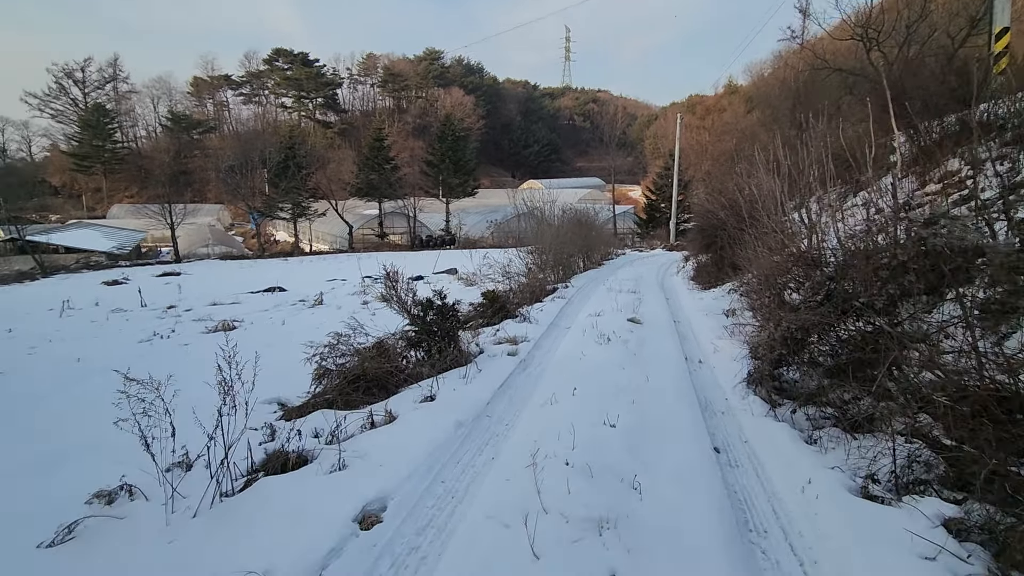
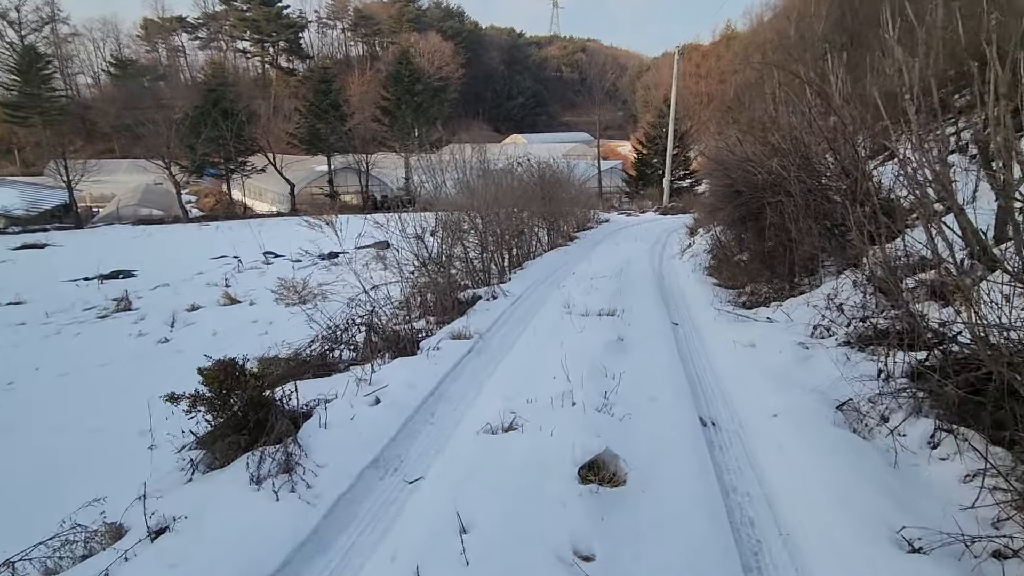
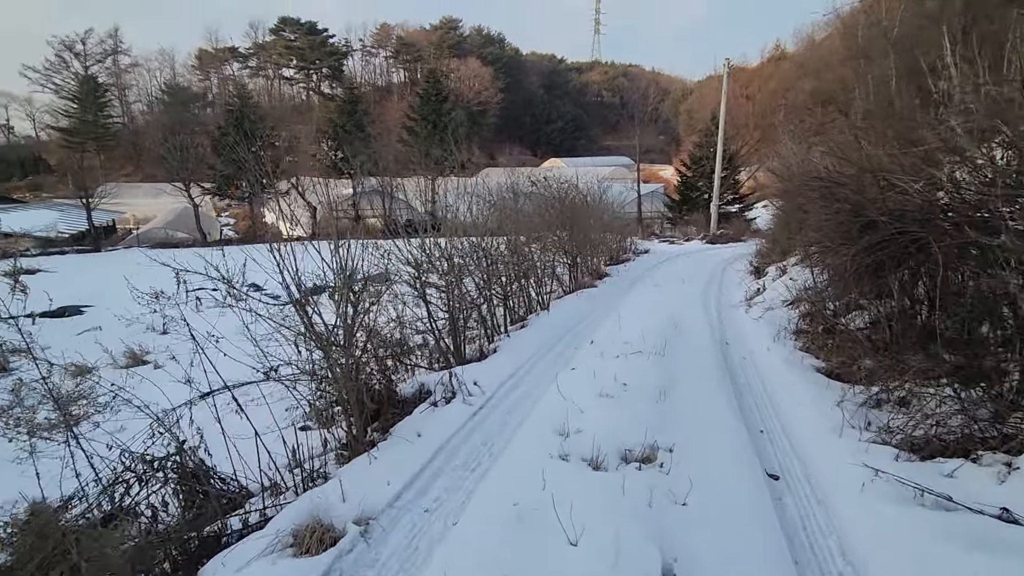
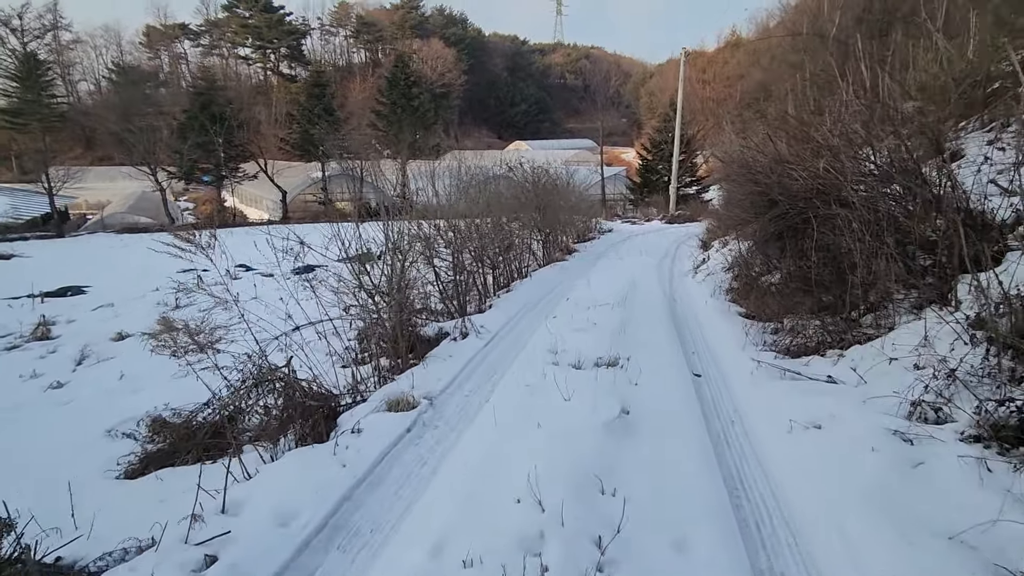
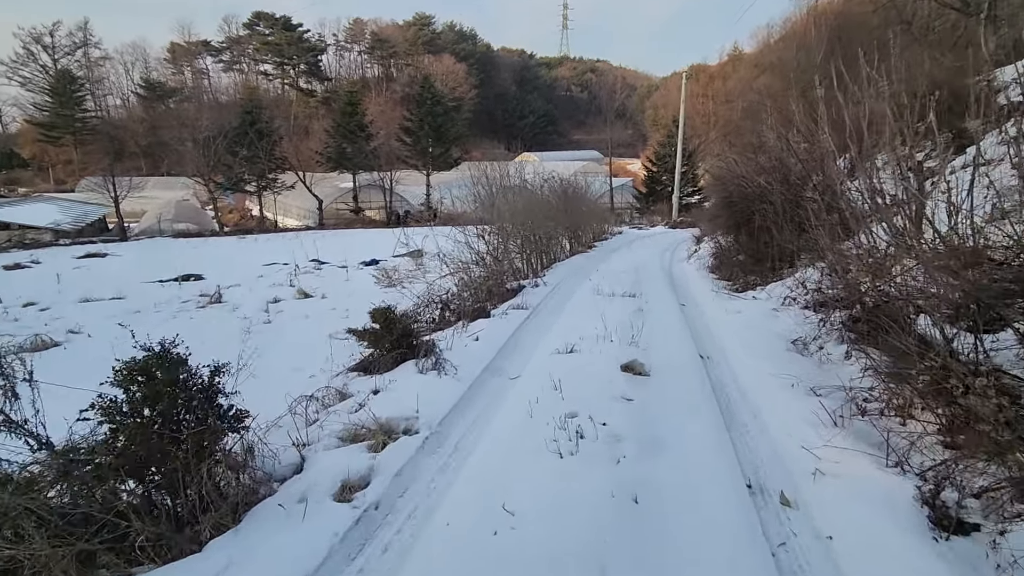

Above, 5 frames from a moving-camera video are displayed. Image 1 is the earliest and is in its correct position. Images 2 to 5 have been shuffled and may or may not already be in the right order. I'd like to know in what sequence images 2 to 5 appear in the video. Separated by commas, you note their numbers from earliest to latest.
5, 2, 4, 3
